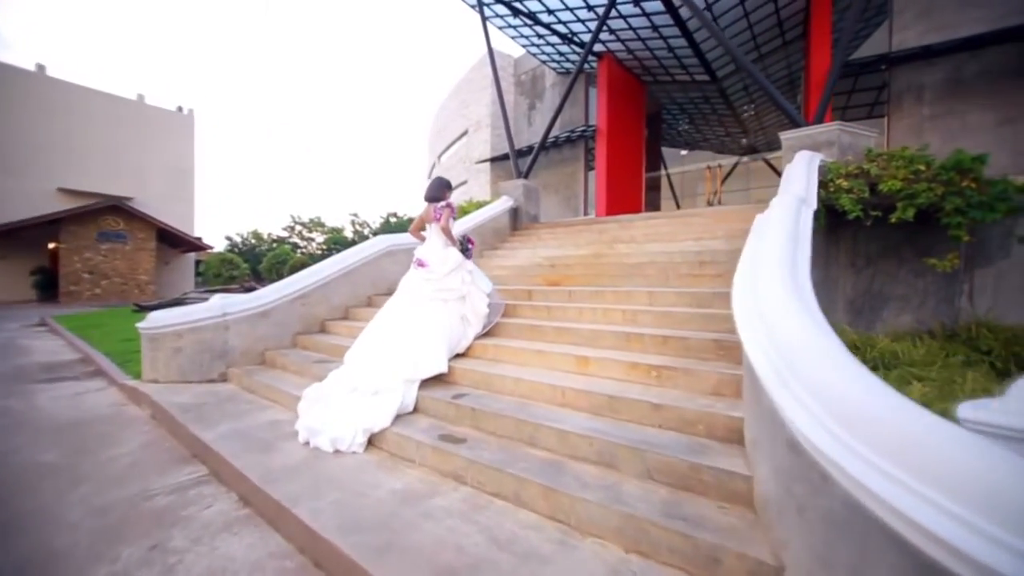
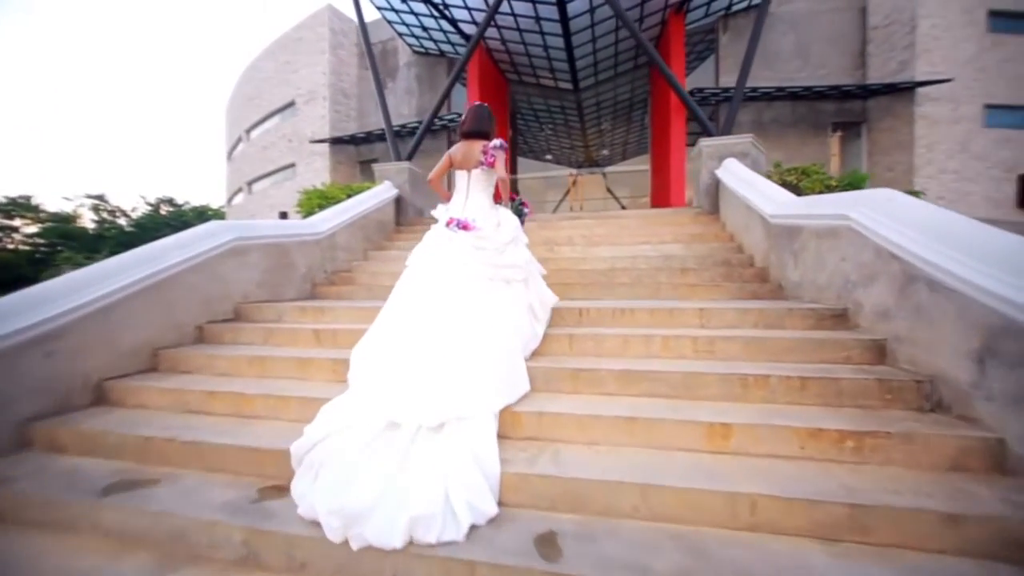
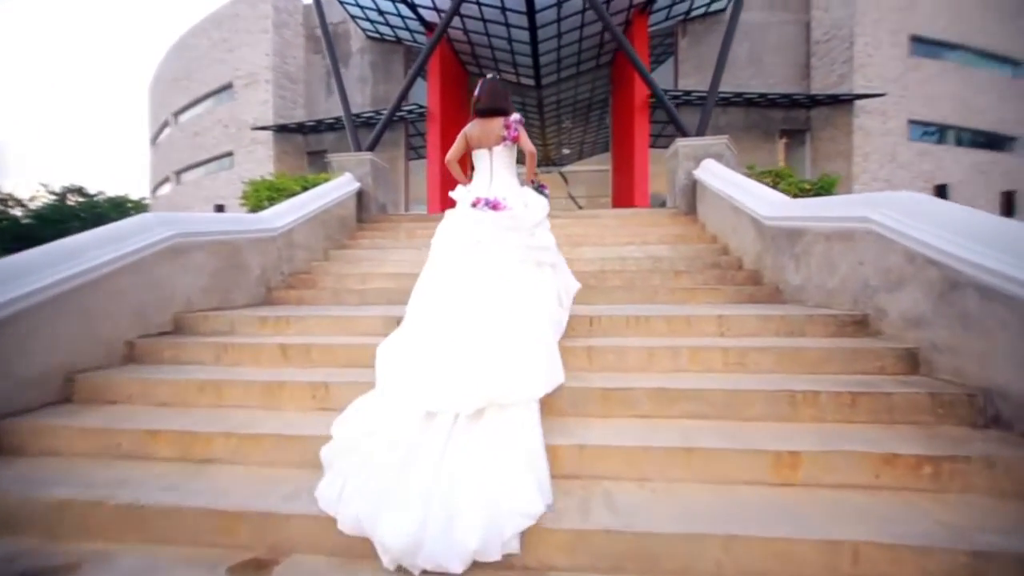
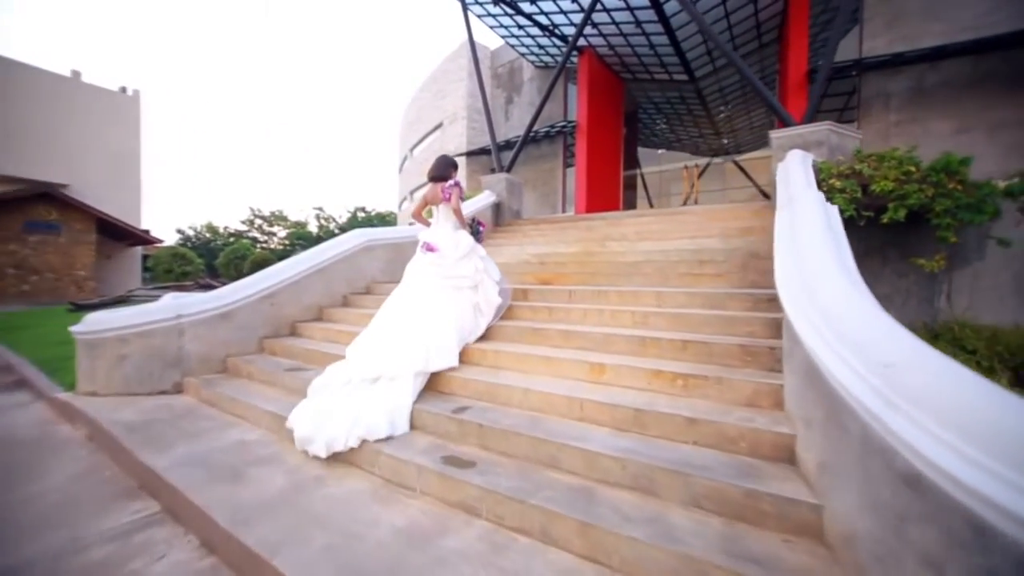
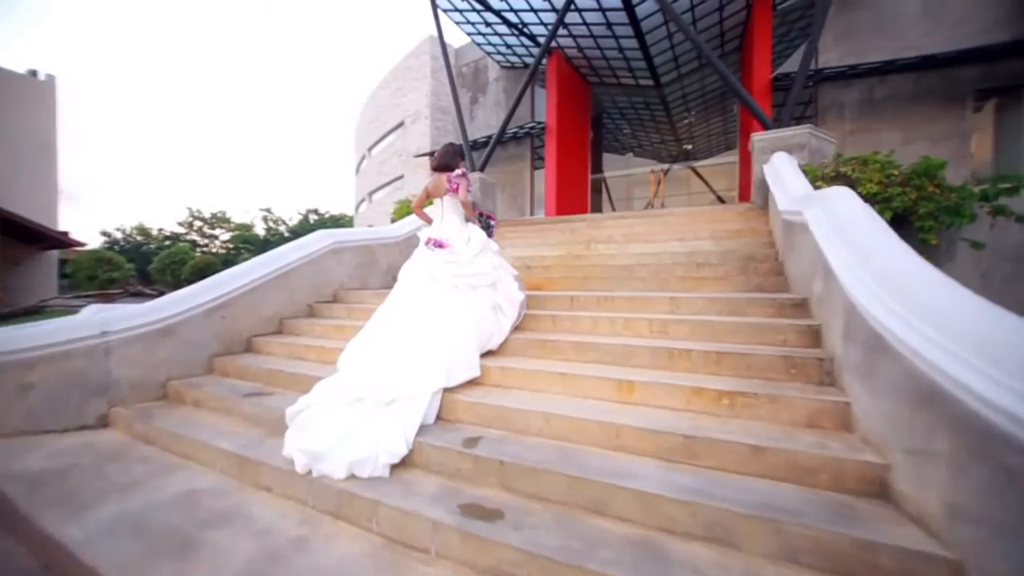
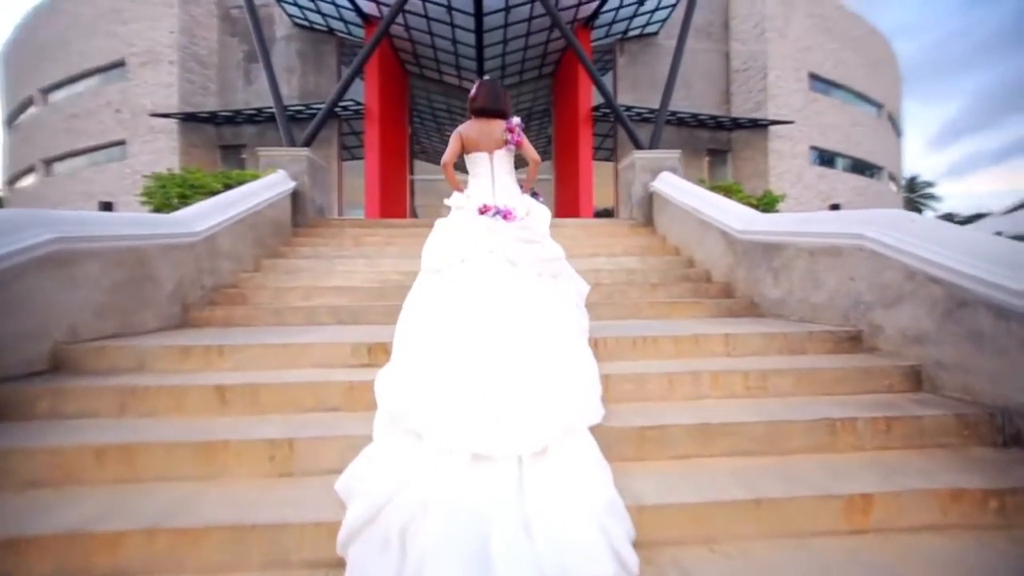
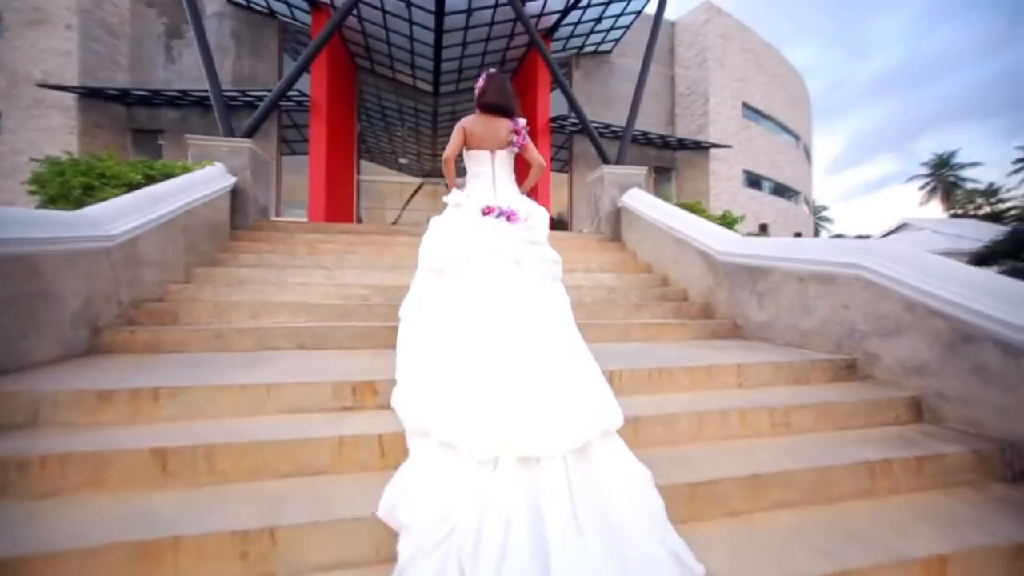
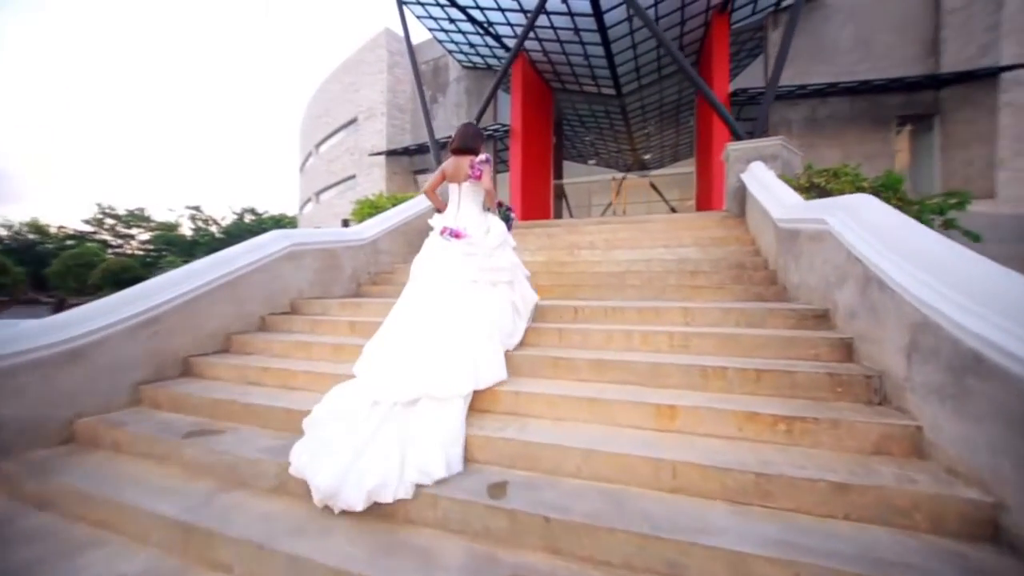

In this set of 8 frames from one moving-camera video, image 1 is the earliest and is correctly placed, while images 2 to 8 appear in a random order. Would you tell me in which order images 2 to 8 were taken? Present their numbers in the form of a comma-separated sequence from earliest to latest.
4, 5, 8, 2, 3, 6, 7
